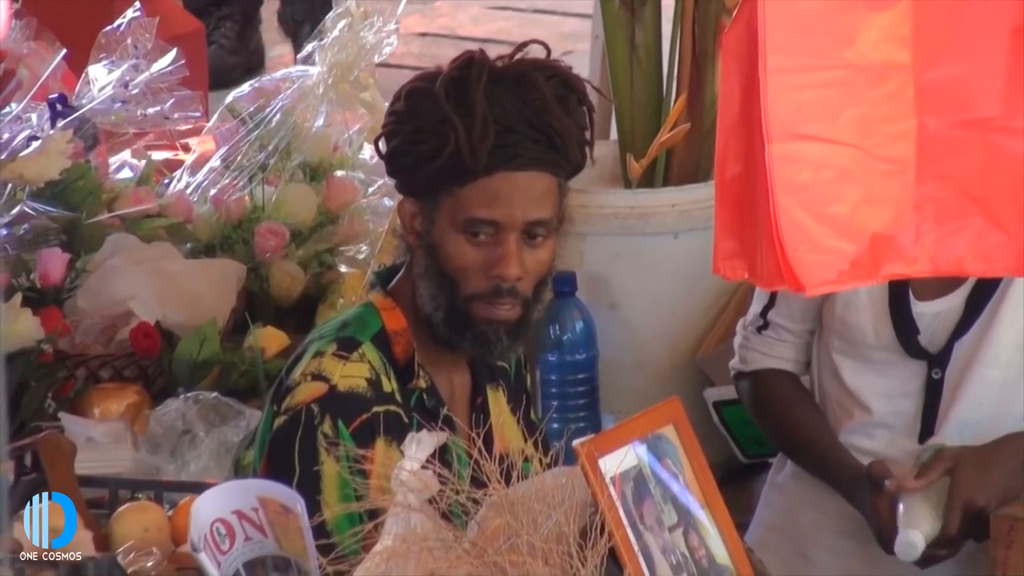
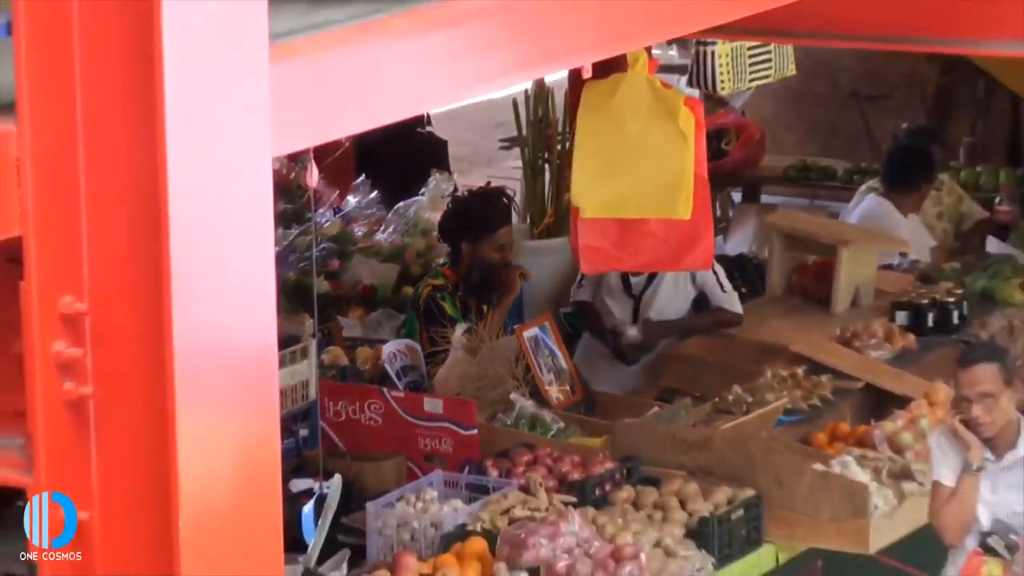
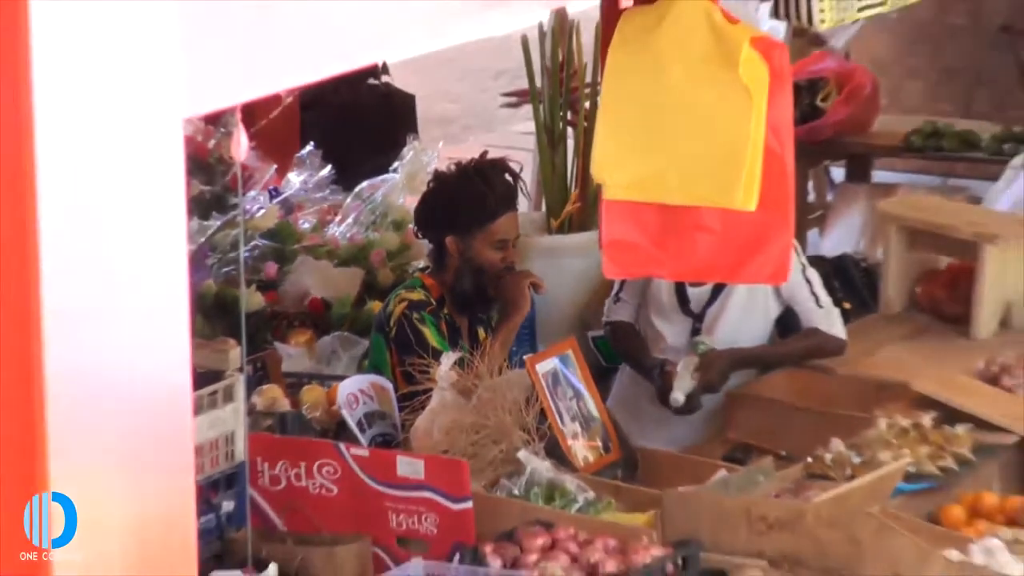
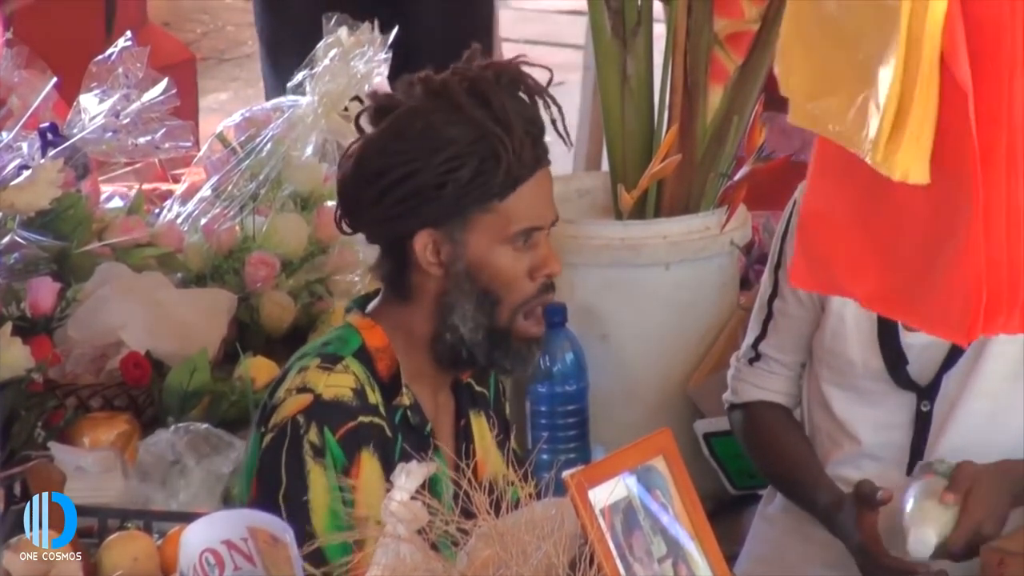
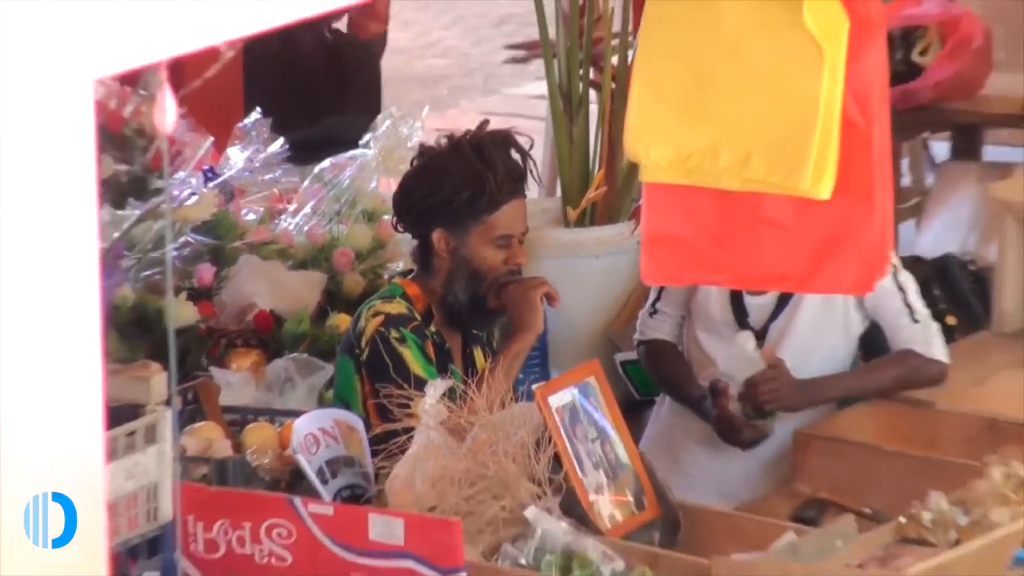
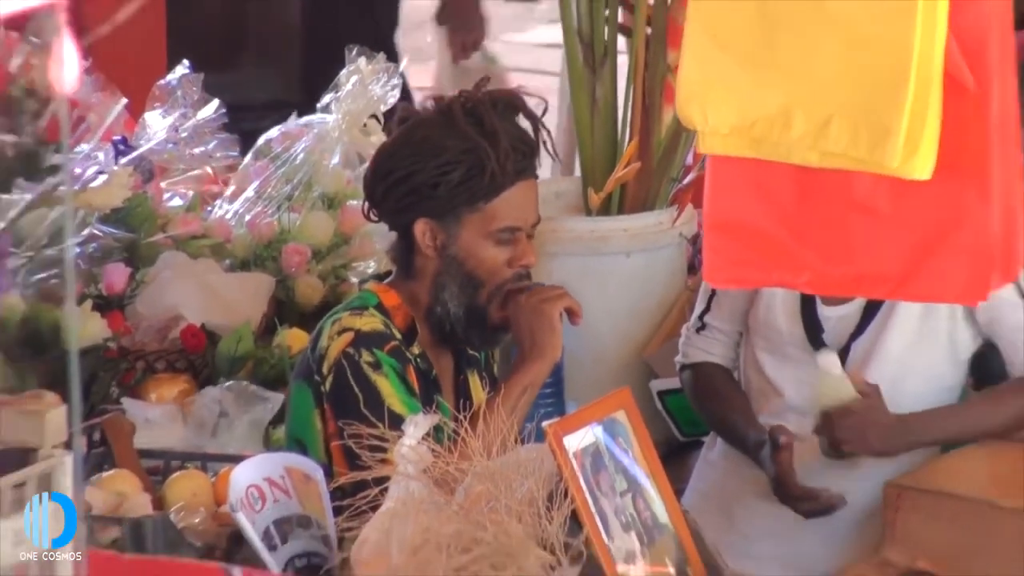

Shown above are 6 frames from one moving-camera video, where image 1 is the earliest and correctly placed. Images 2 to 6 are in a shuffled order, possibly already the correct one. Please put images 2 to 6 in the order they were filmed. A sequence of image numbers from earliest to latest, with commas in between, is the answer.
4, 6, 5, 3, 2
